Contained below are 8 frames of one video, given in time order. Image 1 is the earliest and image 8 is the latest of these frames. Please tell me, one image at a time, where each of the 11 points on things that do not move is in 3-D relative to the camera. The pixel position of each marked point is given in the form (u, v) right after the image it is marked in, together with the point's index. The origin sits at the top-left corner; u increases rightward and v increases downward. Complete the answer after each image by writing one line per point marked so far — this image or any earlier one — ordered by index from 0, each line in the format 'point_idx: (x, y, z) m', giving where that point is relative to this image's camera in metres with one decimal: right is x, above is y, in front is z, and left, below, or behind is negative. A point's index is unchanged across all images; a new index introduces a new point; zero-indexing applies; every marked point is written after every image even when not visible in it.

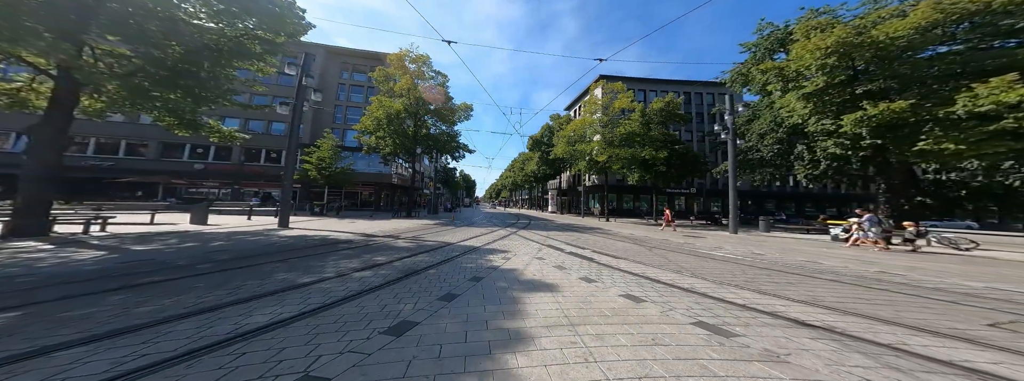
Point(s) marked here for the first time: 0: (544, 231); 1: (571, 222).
0: (+1.5, -2.1, +11.8) m
1: (+5.2, -2.8, +19.4) m
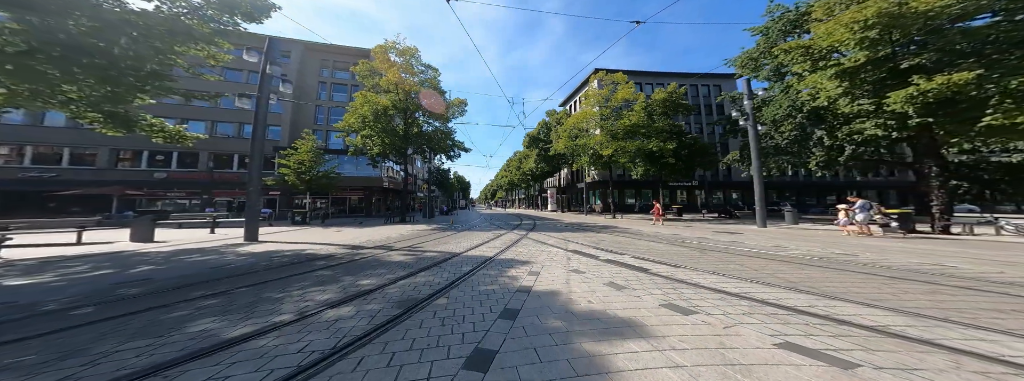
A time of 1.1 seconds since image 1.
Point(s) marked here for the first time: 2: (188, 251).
0: (+1.8, -2.0, +10.7) m
1: (+5.2, -2.6, +18.5) m
2: (-9.8, -1.8, +6.8) m
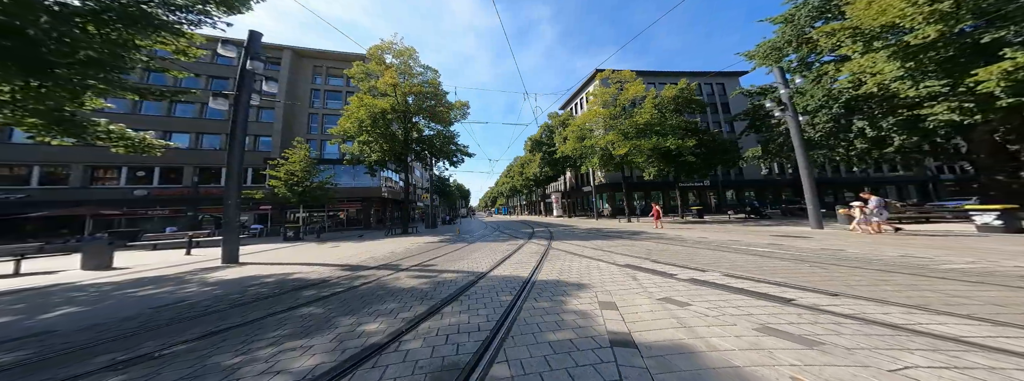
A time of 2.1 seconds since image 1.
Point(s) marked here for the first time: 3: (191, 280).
0: (+2.5, -2.2, +9.5) m
1: (+5.8, -2.9, +17.3) m
2: (-9.0, -2.2, +5.5) m
3: (-7.8, -2.2, +5.5) m
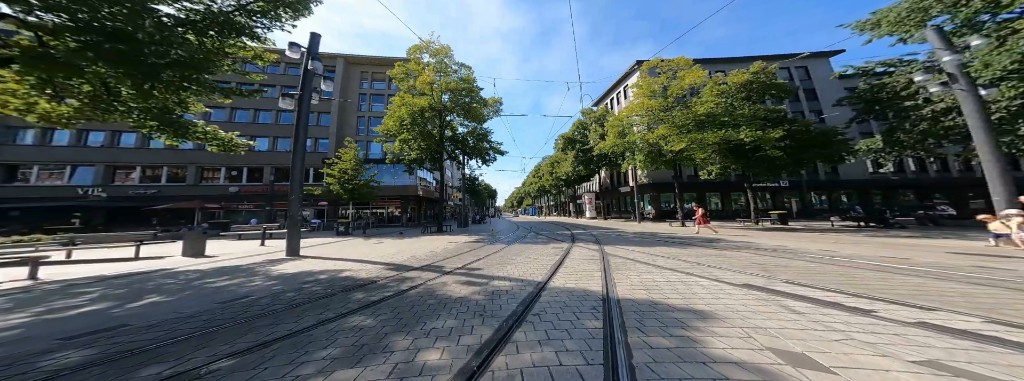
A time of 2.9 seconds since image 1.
0: (+4.4, -2.1, +8.3) m
1: (+8.7, -2.9, +15.5) m
2: (-7.6, -2.1, +5.9) m
3: (-6.4, -2.1, +5.7) m
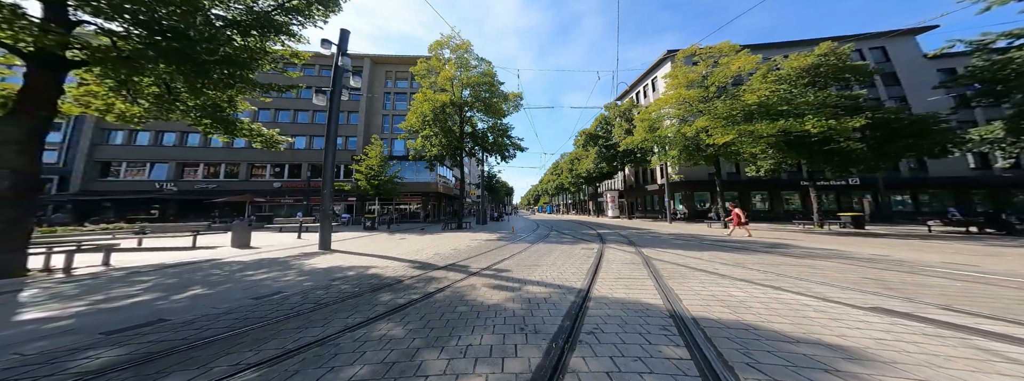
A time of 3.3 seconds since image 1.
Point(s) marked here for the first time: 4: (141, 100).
0: (+5.4, -2.0, +7.4) m
1: (+10.3, -2.7, +14.2) m
2: (-6.7, -1.9, +6.1) m
3: (-5.6, -1.9, +5.8) m
4: (-12.5, +3.0, +7.7) m
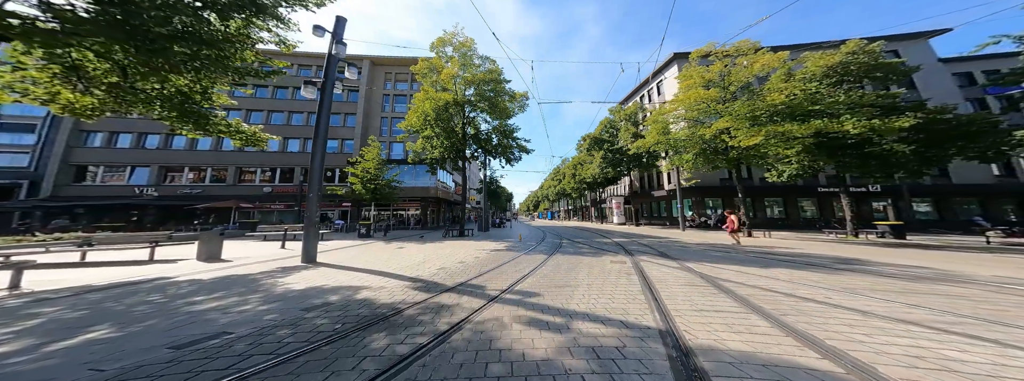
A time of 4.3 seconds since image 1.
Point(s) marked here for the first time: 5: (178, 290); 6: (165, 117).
0: (+6.0, -2.1, +6.1) m
1: (+10.9, -3.0, +13.0) m
2: (-6.1, -1.9, +4.8) m
3: (-5.0, -1.9, +4.5) m
4: (-11.9, +3.0, +6.5) m
5: (-6.4, -1.9, +4.4) m
6: (-11.7, +2.6, +7.6) m
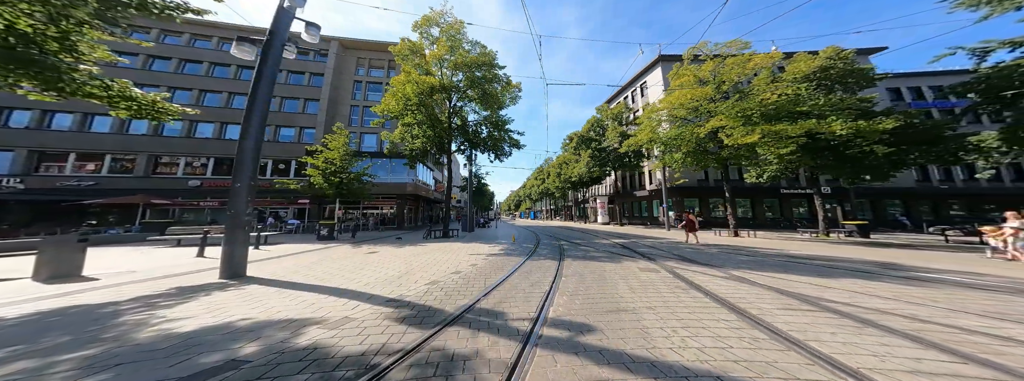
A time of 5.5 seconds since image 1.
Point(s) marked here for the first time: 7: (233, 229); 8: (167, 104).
0: (+6.4, -2.0, +5.2) m
1: (+10.6, -3.0, +12.5) m
2: (-5.5, -1.7, +2.6) m
3: (-4.3, -1.6, +2.4) m
4: (-11.3, +3.3, +3.7) m
5: (-5.7, -1.6, +2.1) m
6: (-11.2, +2.9, +4.9) m
7: (-6.3, -1.0, +5.3) m
8: (-10.0, +2.6, +6.8) m
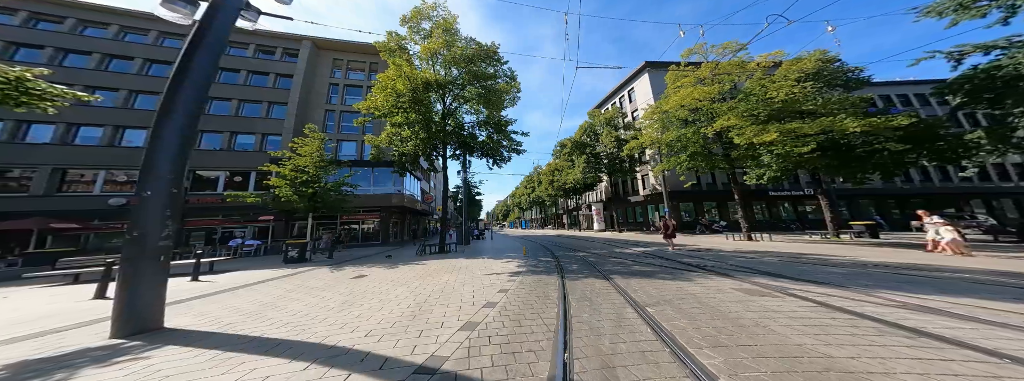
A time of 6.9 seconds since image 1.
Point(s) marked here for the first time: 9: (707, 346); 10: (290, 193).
0: (+8.0, -1.8, +3.8) m
1: (+11.6, -3.0, +11.4) m
2: (-3.7, -1.6, +0.3) m
3: (-2.5, -1.6, +0.2) m
4: (-9.7, +3.2, +1.1) m
5: (-3.9, -1.6, -0.2) m
6: (-9.7, +2.8, +2.3) m
7: (-4.7, -1.1, +3.0) m
8: (-8.7, +2.4, +4.3) m
9: (+2.9, -2.1, +3.2) m
10: (-17.4, -0.4, +18.4) m
